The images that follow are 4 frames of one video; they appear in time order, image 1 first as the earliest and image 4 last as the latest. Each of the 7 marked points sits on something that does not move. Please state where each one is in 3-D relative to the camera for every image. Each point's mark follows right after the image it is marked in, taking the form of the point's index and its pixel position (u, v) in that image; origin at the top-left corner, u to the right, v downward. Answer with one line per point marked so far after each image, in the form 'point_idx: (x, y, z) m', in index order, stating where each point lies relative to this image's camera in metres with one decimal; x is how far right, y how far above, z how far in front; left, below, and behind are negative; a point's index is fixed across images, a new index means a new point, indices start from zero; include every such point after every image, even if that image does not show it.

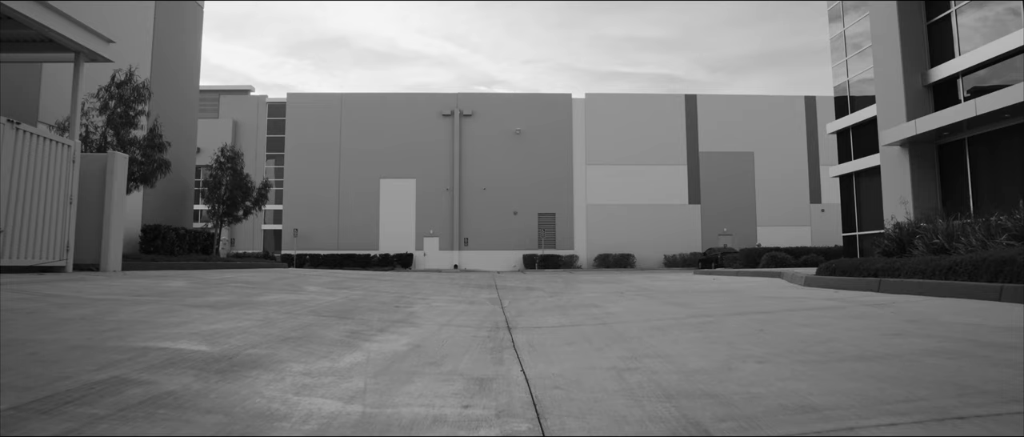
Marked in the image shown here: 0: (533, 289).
0: (+0.4, -1.4, +13.0) m
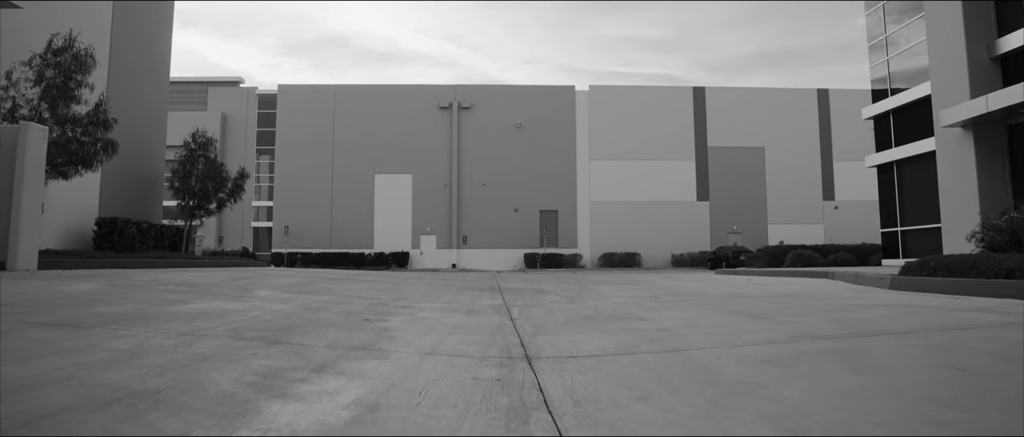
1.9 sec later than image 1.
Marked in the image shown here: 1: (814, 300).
0: (+0.5, -1.2, +10.7) m
1: (+3.6, -1.0, +7.8) m
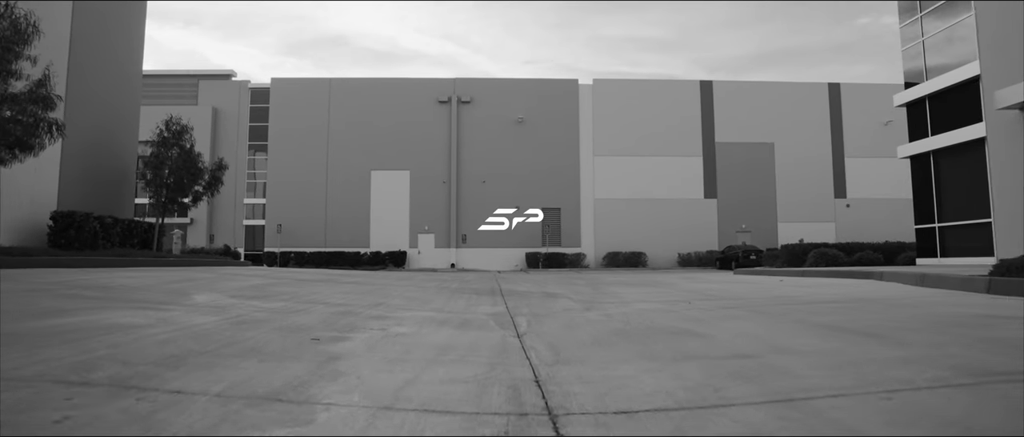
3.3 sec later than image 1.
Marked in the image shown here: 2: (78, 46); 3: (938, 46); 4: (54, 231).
0: (+0.6, -1.1, +9.0) m
1: (+3.7, -0.8, +6.1) m
2: (-10.6, +4.2, +15.9) m
3: (+12.5, +5.1, +19.1) m
4: (-10.3, -0.3, +14.7) m
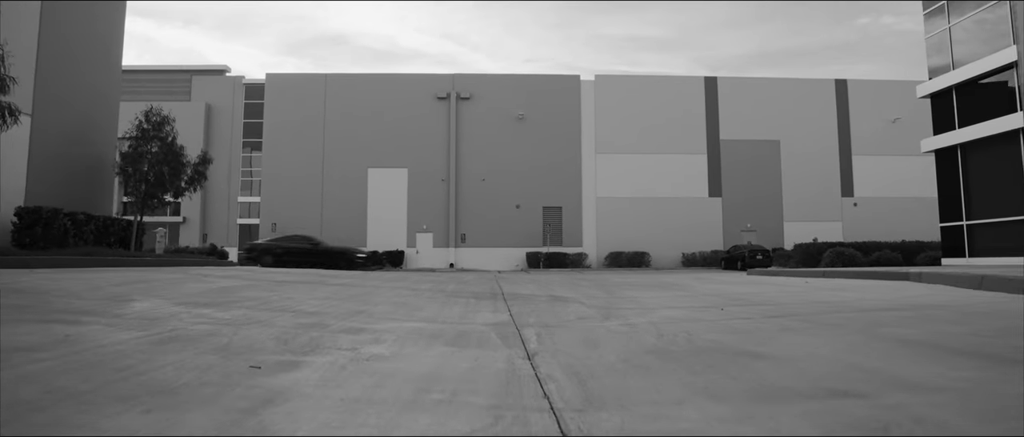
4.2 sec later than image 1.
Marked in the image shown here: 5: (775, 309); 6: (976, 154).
0: (+0.6, -1.0, +7.9) m
1: (+3.7, -0.8, +5.0) m
2: (-10.6, +4.3, +14.8) m
3: (+12.5, +5.1, +18.0) m
4: (-10.3, -0.2, +13.6) m
5: (+2.6, -0.9, +6.7) m
6: (+12.5, +1.7, +17.6) m
